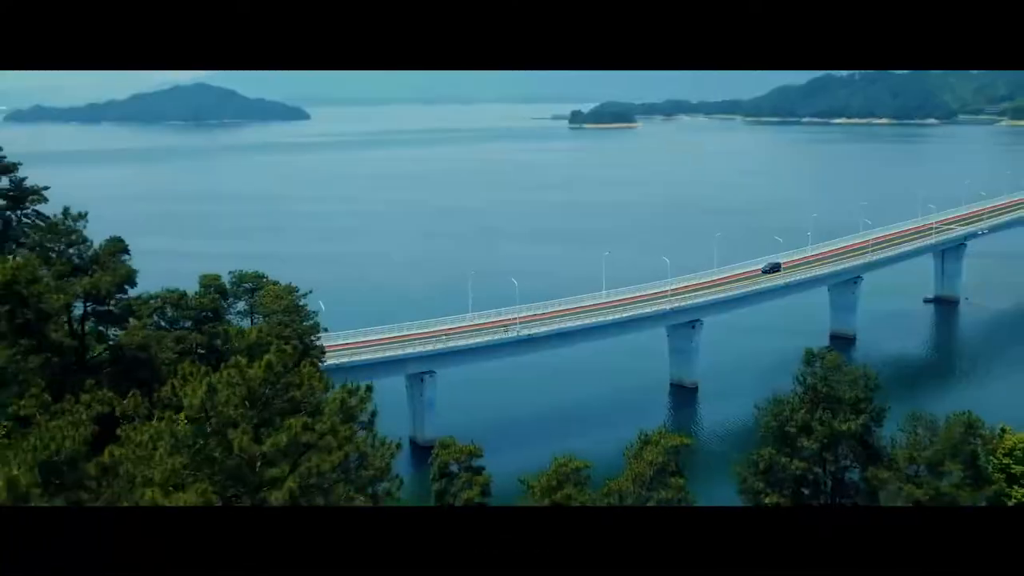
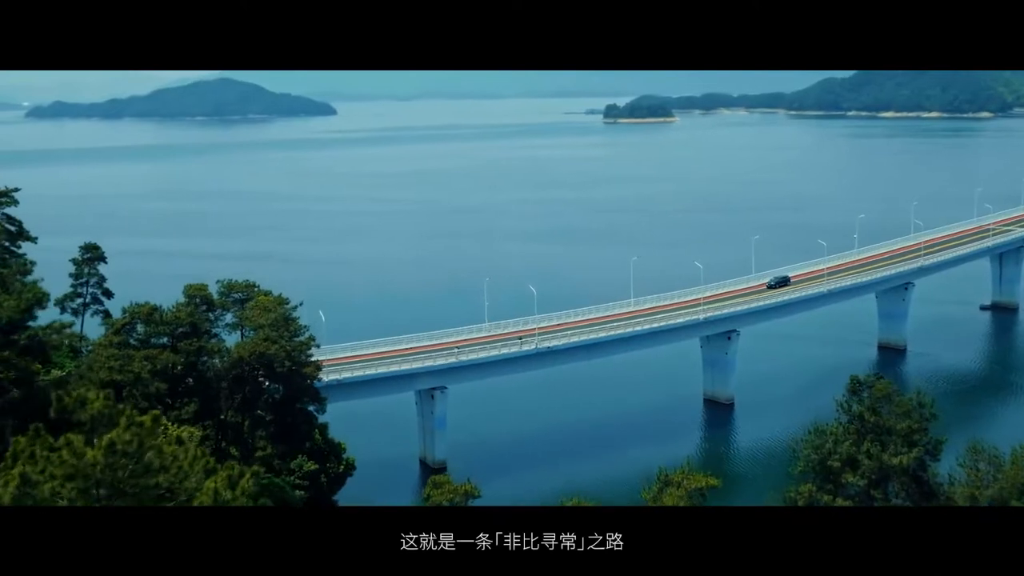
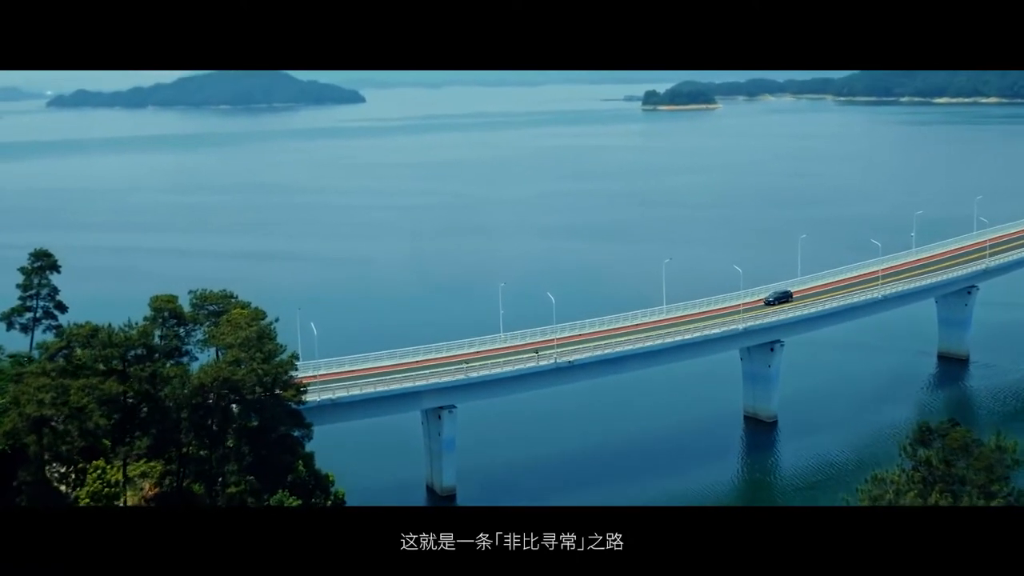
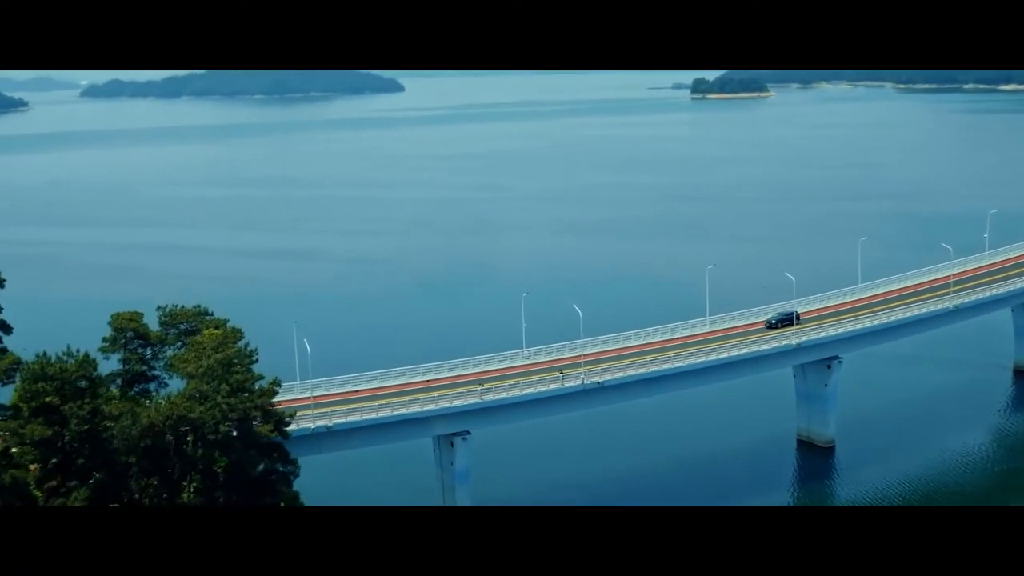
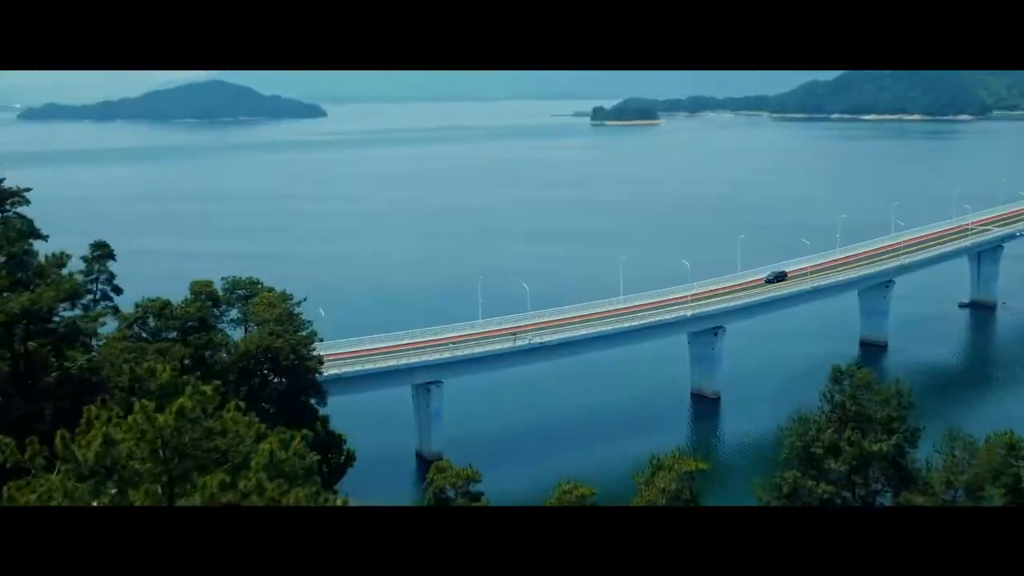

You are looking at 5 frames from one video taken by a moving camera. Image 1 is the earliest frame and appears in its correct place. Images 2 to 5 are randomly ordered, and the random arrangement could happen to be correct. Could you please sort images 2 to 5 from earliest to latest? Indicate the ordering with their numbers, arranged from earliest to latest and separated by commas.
5, 2, 3, 4
